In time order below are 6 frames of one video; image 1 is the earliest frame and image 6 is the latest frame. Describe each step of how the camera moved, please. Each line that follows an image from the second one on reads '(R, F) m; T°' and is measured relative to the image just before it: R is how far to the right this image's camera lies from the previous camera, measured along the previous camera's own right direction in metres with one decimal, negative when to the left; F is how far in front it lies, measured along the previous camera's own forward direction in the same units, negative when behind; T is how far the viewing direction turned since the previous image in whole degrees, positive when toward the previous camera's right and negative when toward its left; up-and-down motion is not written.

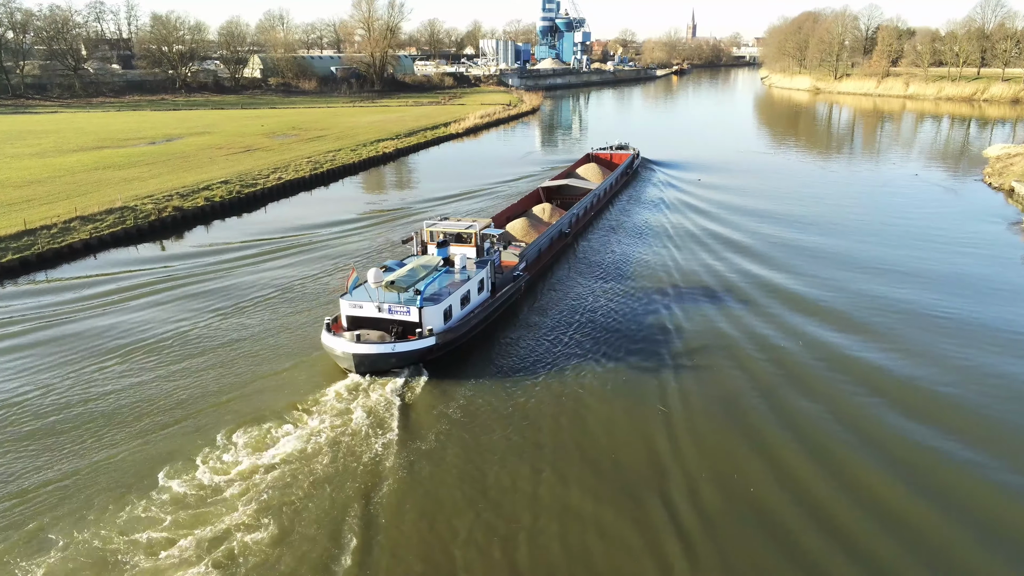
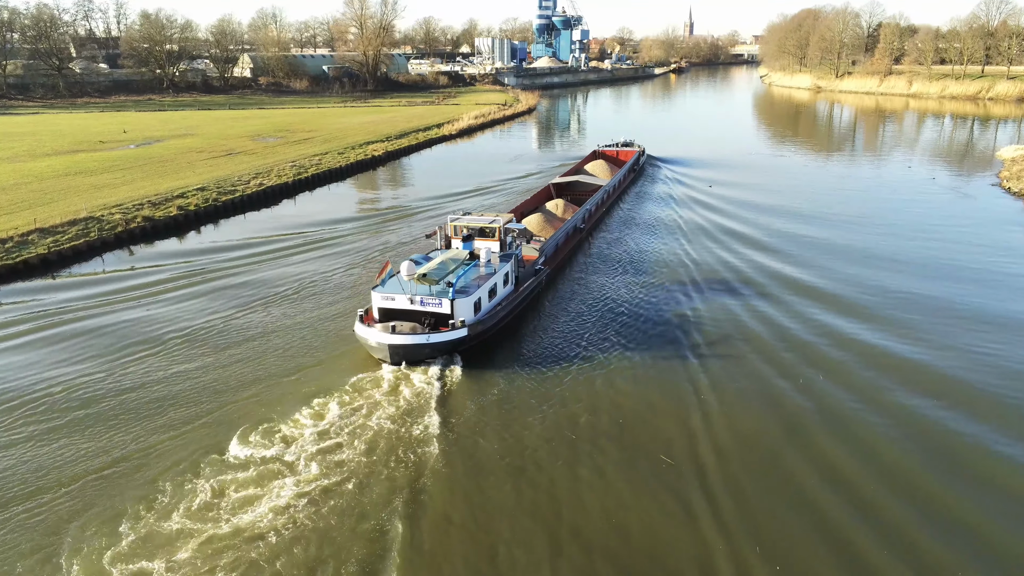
(+0.1, +0.7) m; 0°
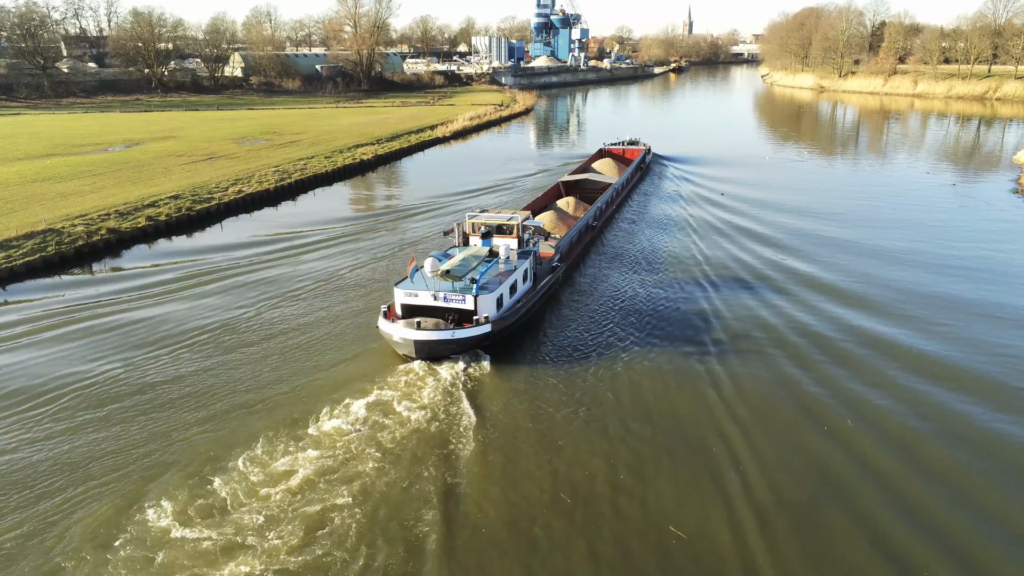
(+0.1, +0.8) m; 0°
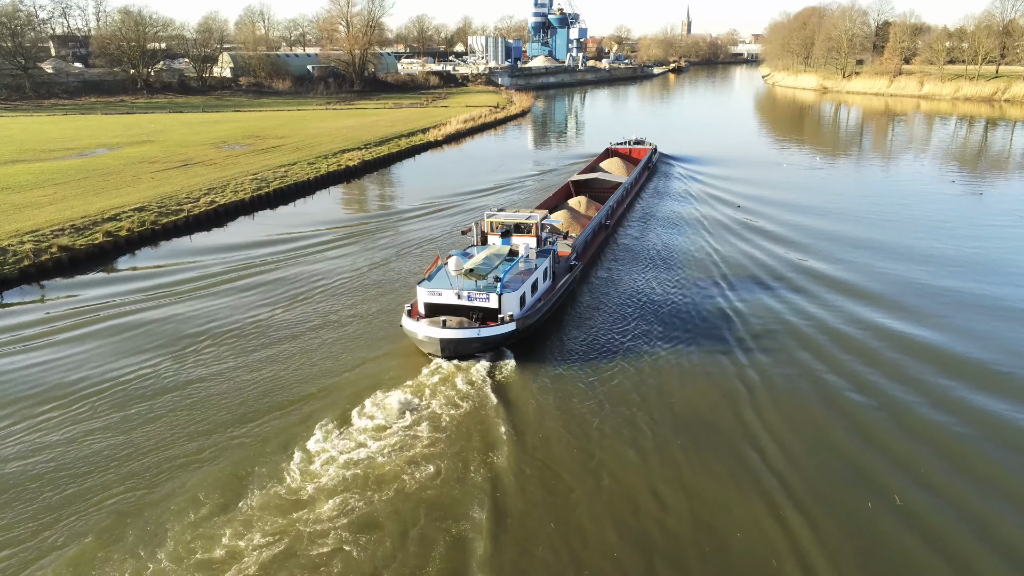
(+0.1, +0.9) m; 0°
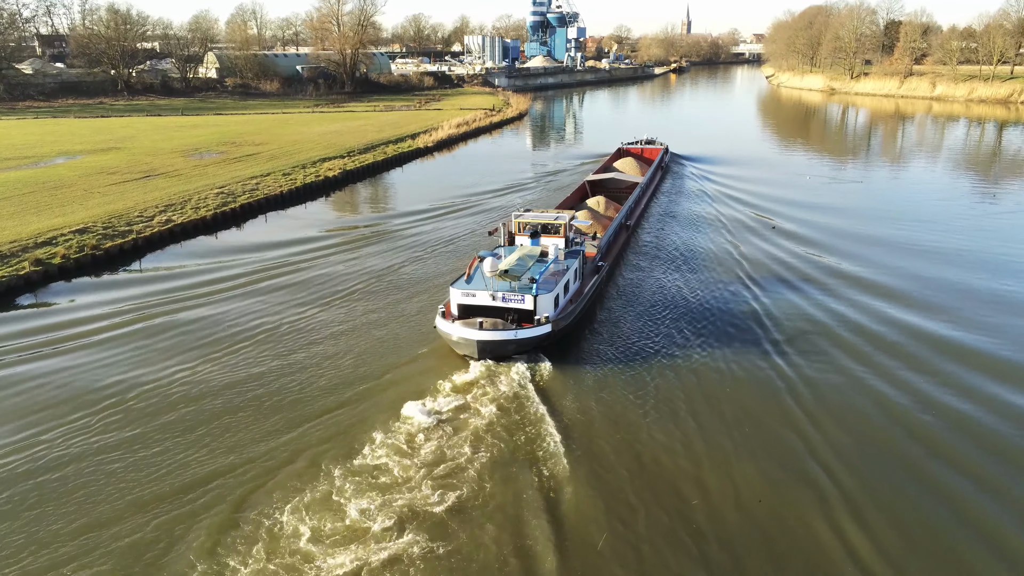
(+0.1, +1.3) m; 0°
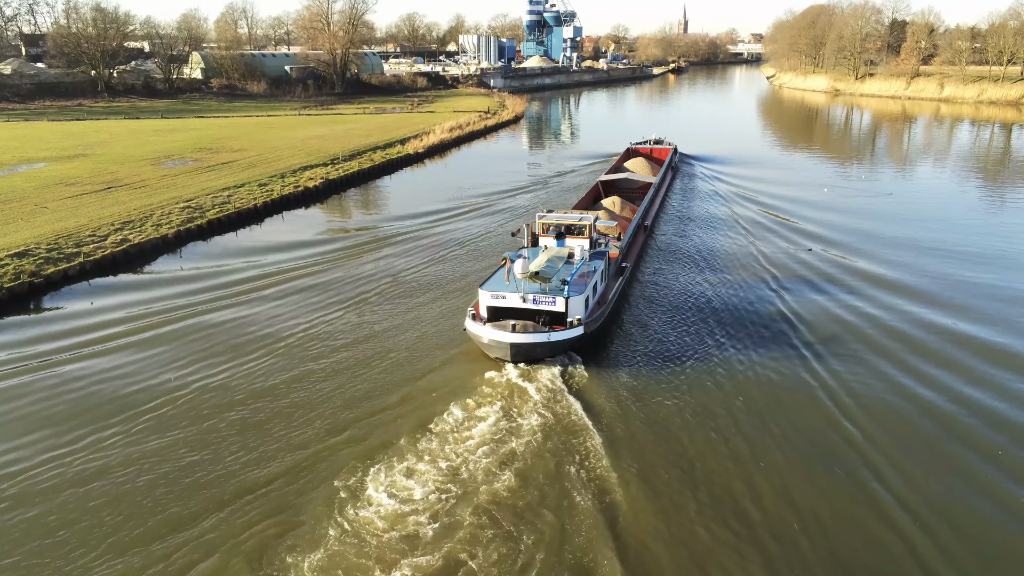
(0.0, +1.1) m; 0°
